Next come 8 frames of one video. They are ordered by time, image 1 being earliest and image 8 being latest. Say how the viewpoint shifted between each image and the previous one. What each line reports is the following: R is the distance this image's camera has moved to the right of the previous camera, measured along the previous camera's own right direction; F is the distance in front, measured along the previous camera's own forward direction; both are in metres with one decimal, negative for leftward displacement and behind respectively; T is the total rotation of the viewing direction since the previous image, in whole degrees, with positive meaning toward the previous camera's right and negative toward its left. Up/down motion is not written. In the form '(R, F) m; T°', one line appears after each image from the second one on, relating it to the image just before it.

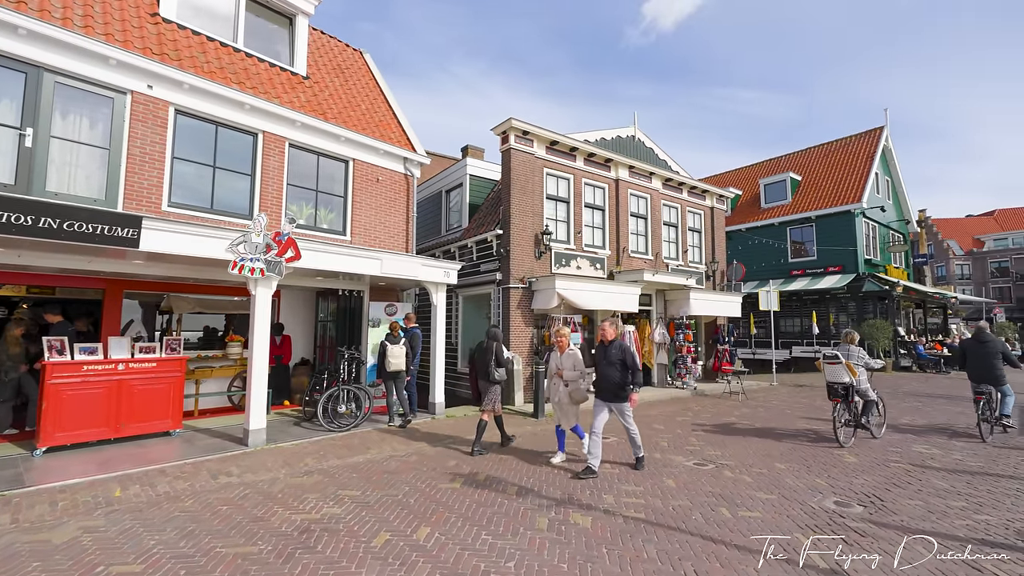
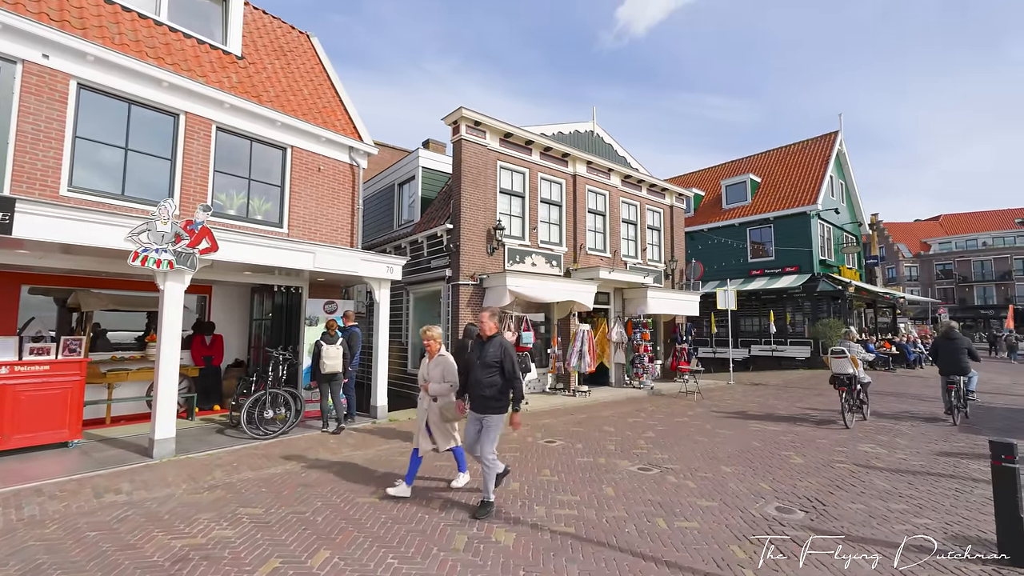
(+0.5, +0.4) m; +3°
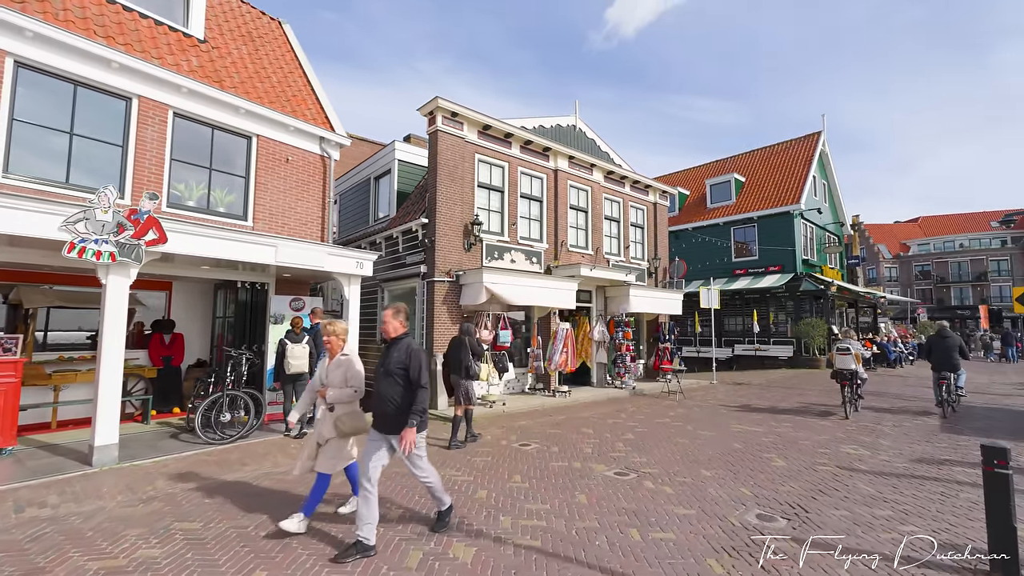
(+0.2, +0.3) m; +2°
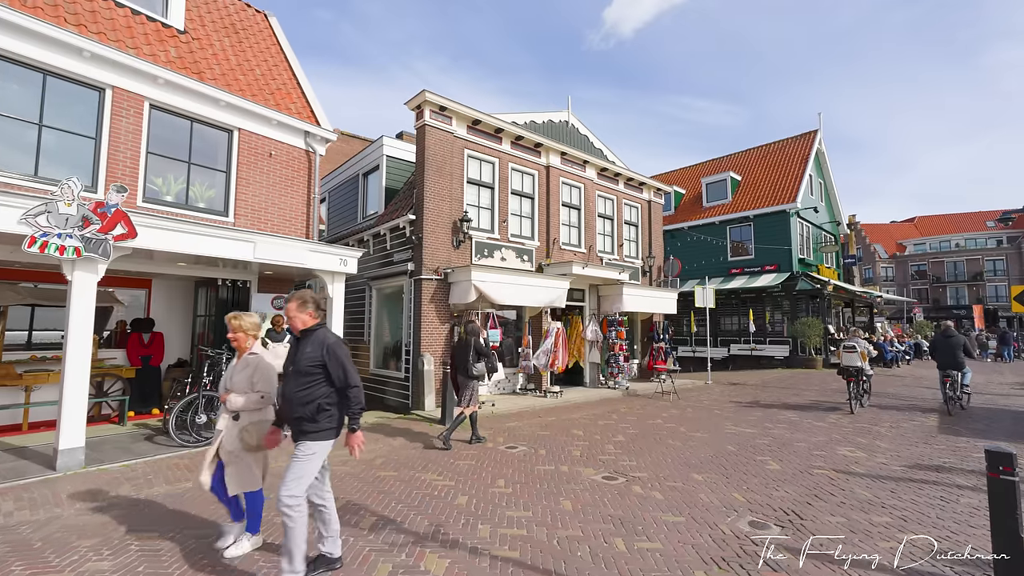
(+0.2, +0.2) m; 0°
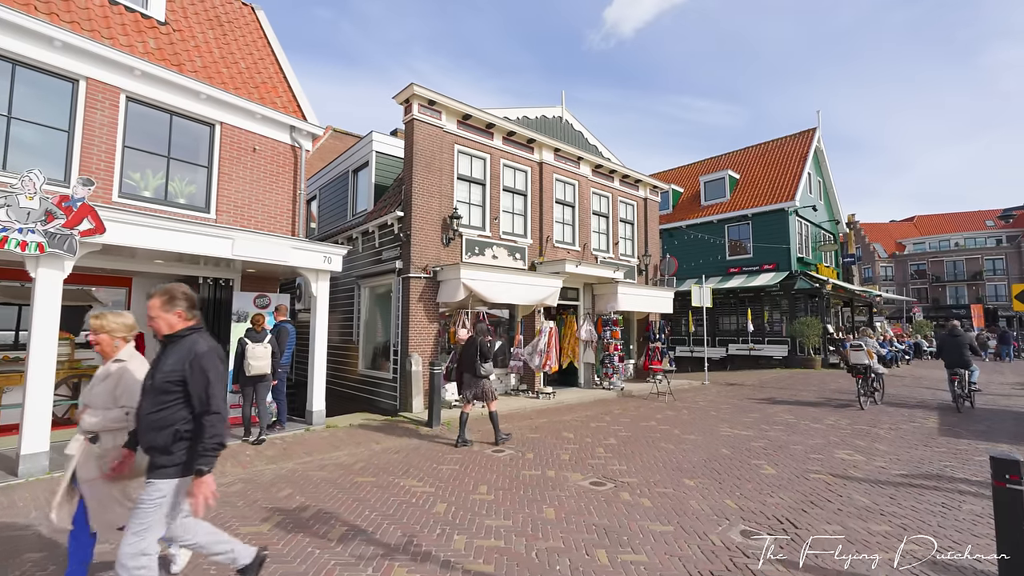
(+0.2, +0.2) m; 0°
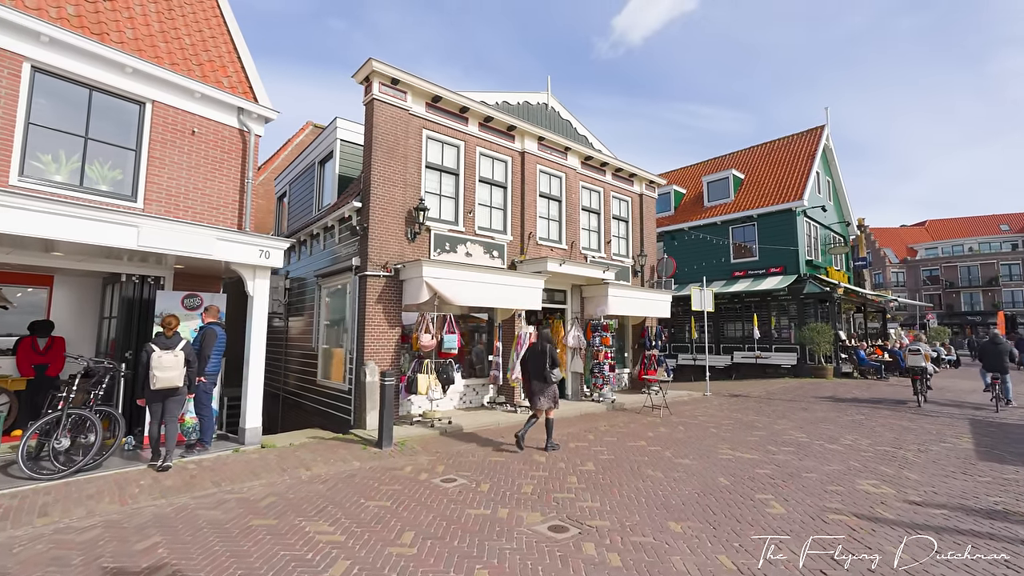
(+0.6, +1.1) m; -1°
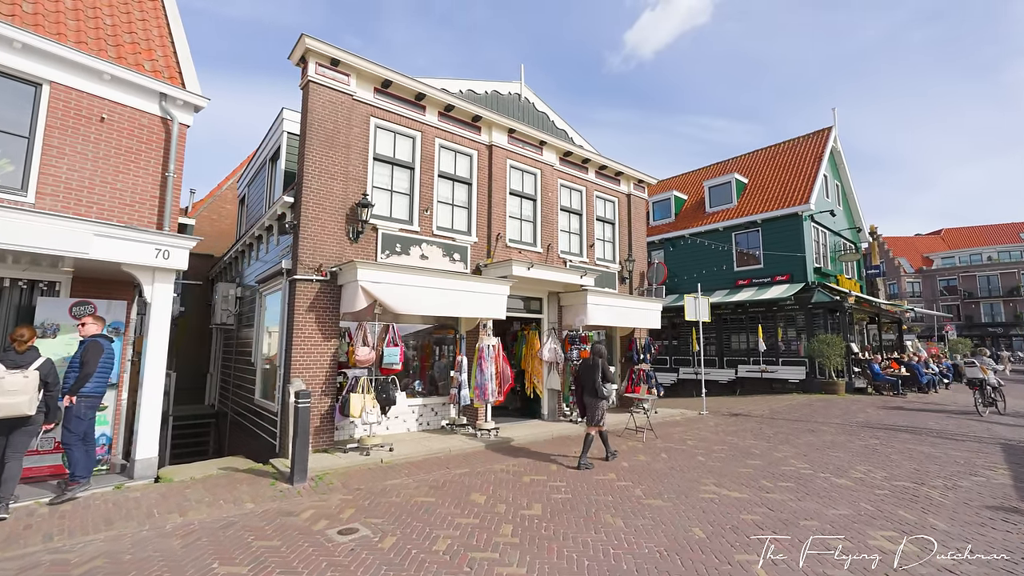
(+0.9, +1.1) m; -1°
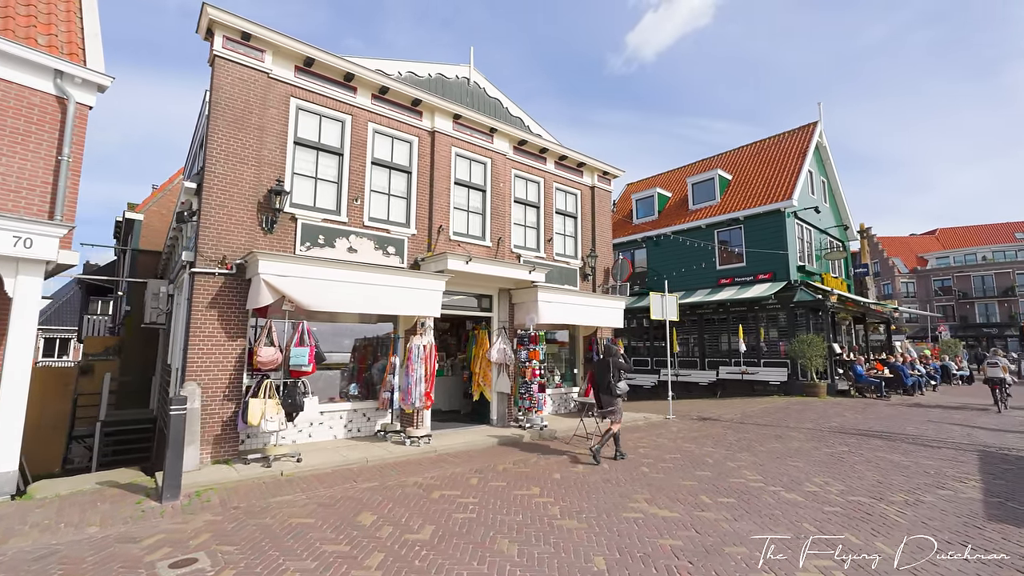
(+1.1, +0.7) m; 0°
